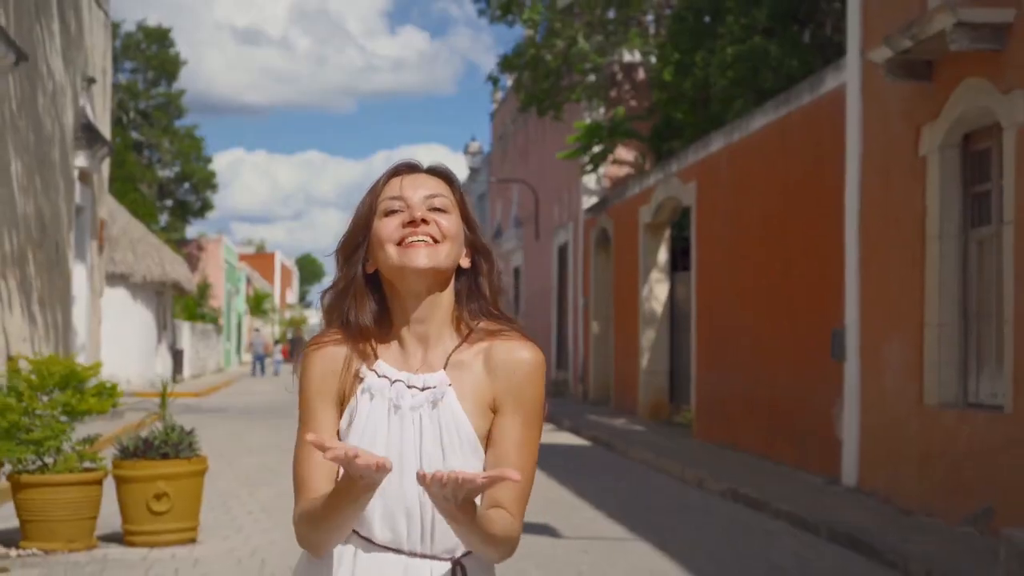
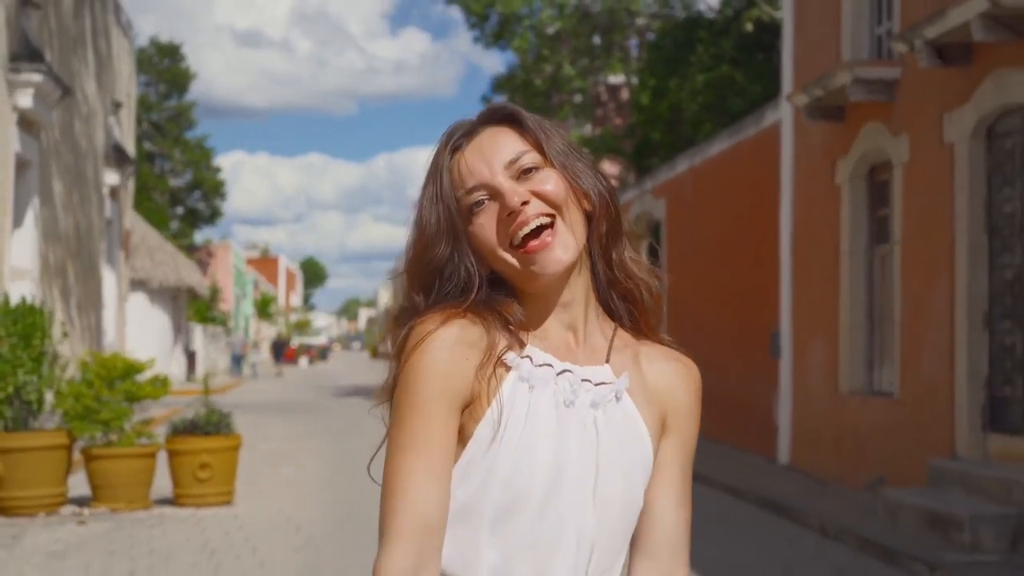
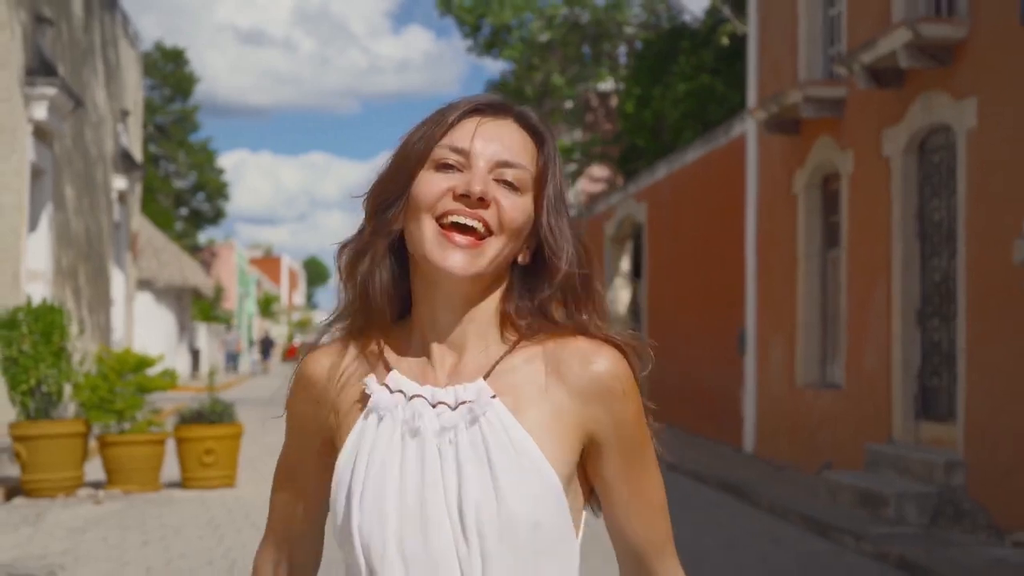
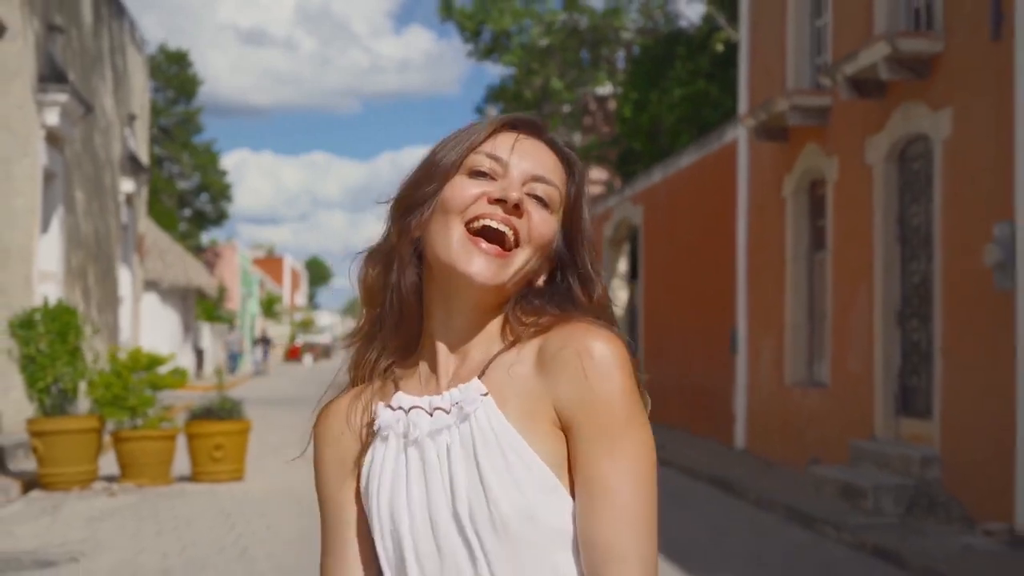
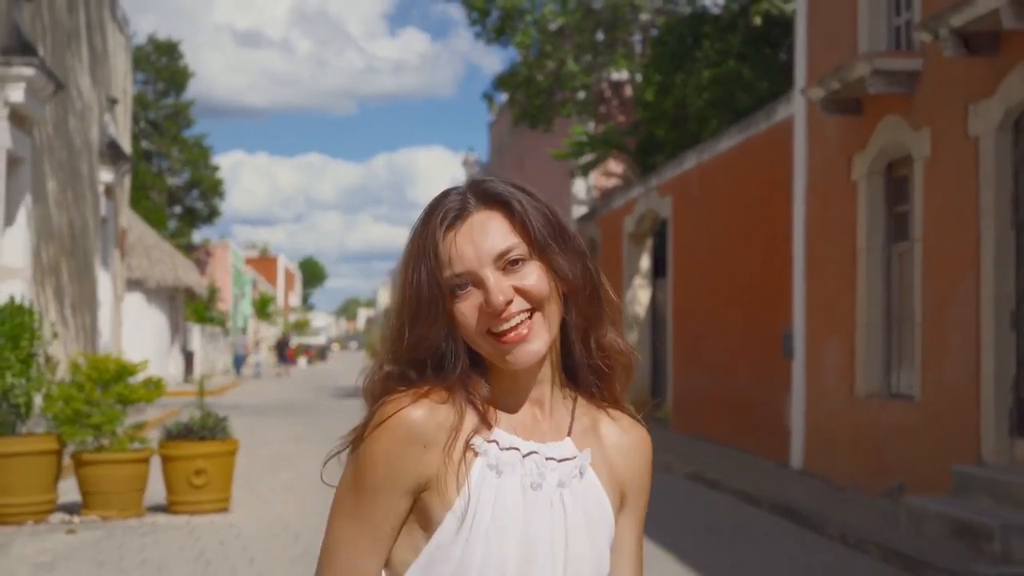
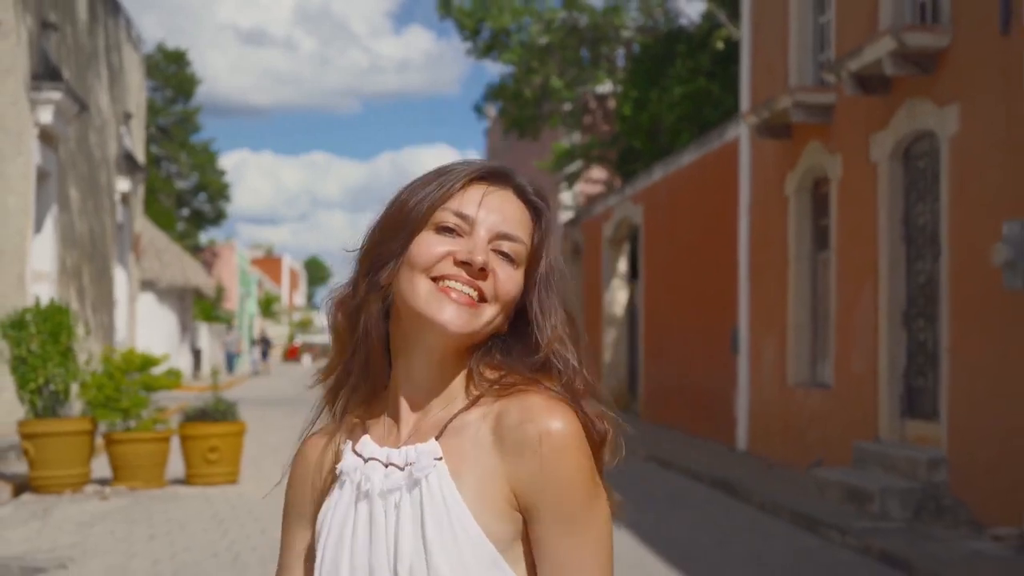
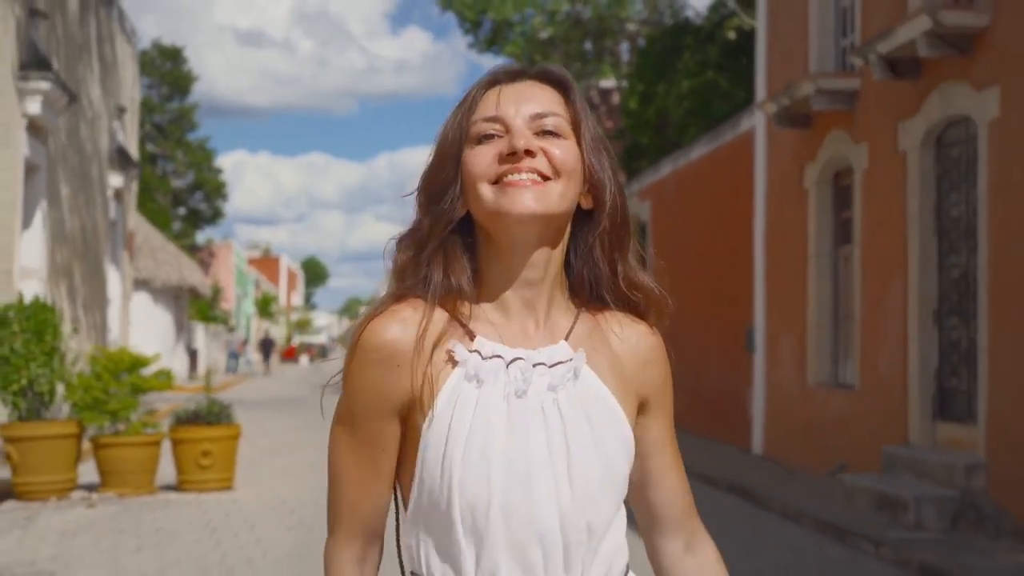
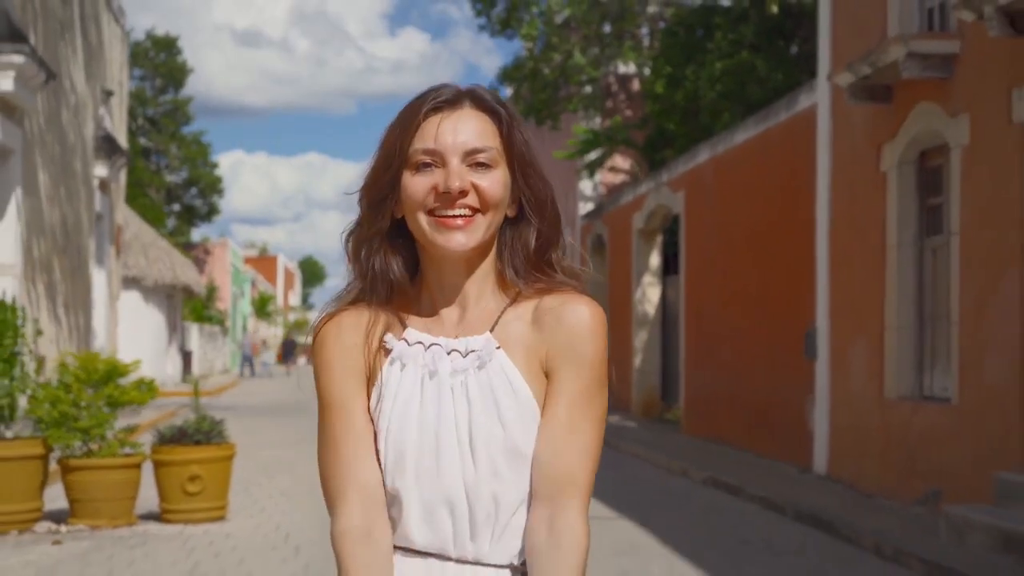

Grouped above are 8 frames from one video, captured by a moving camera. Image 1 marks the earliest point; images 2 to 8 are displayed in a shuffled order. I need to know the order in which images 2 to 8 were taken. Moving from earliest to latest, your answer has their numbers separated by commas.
8, 5, 2, 7, 3, 6, 4
